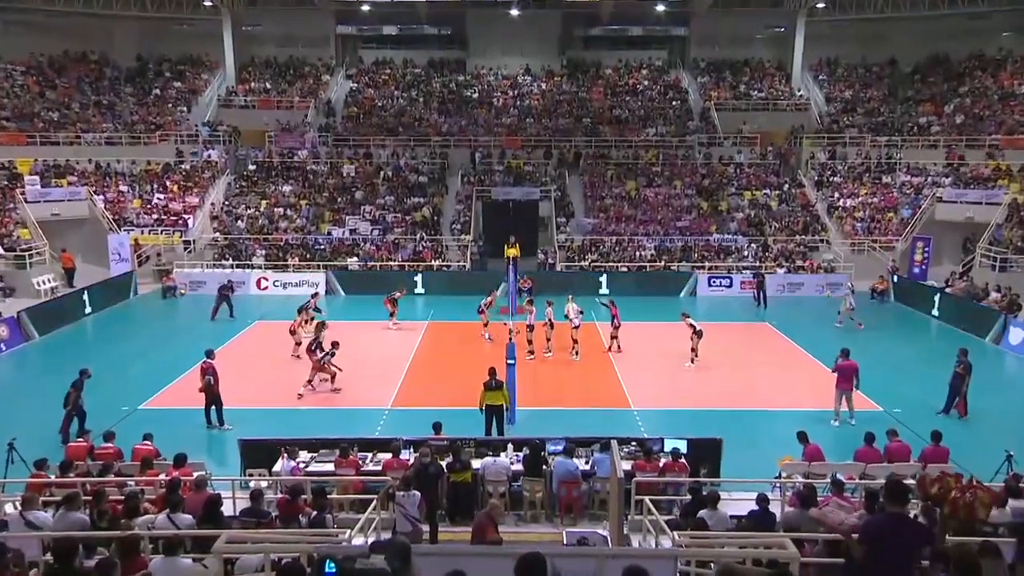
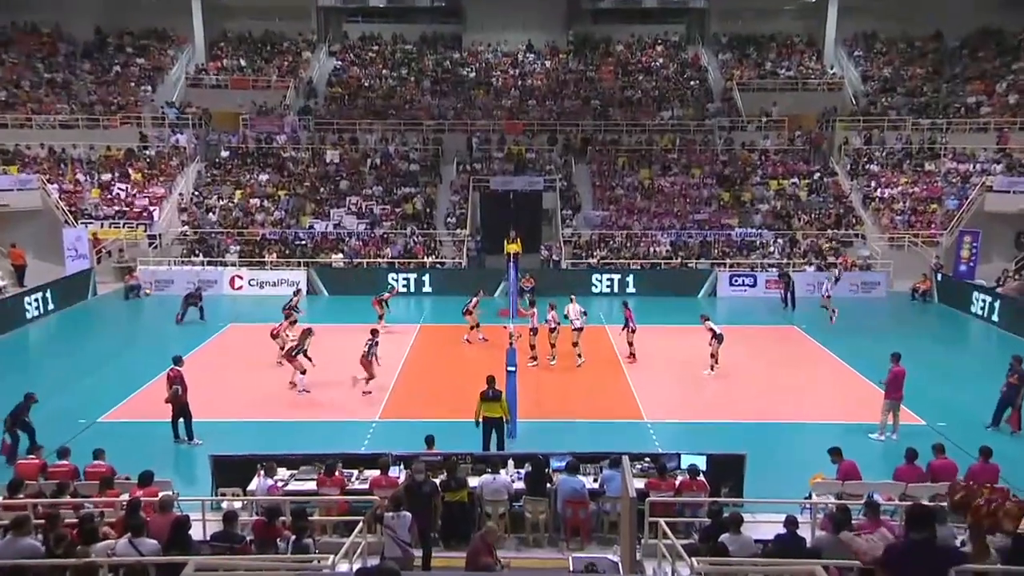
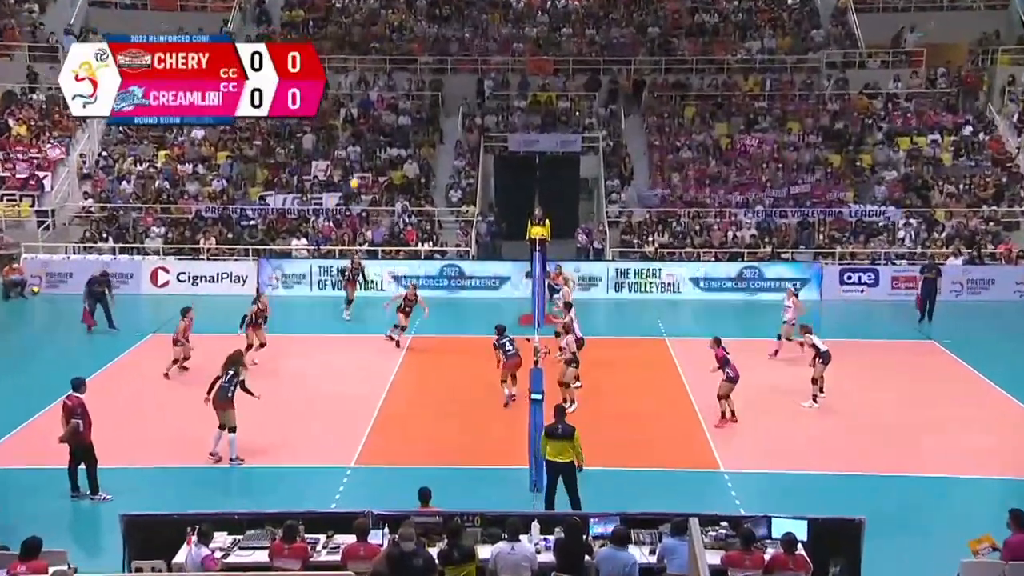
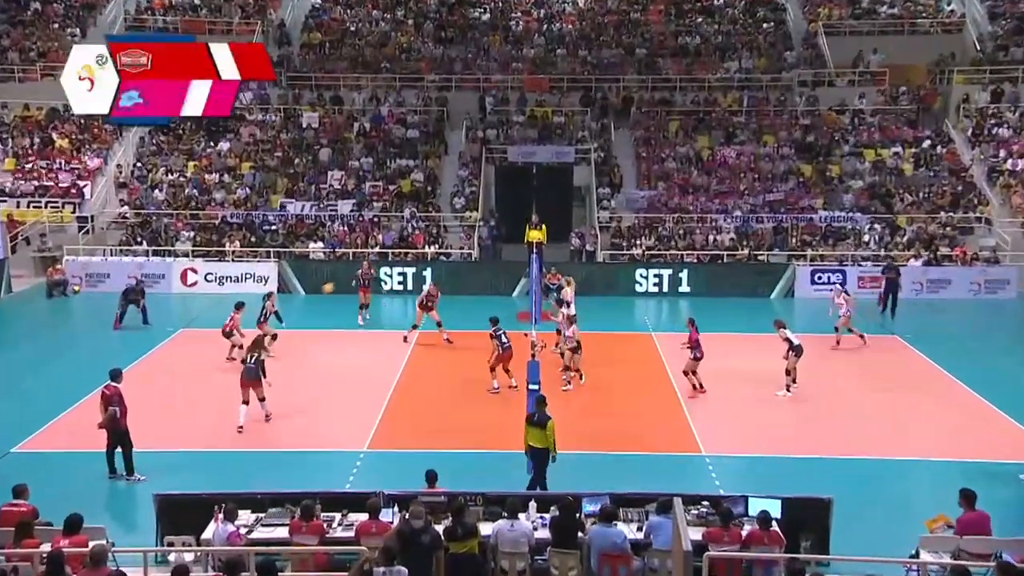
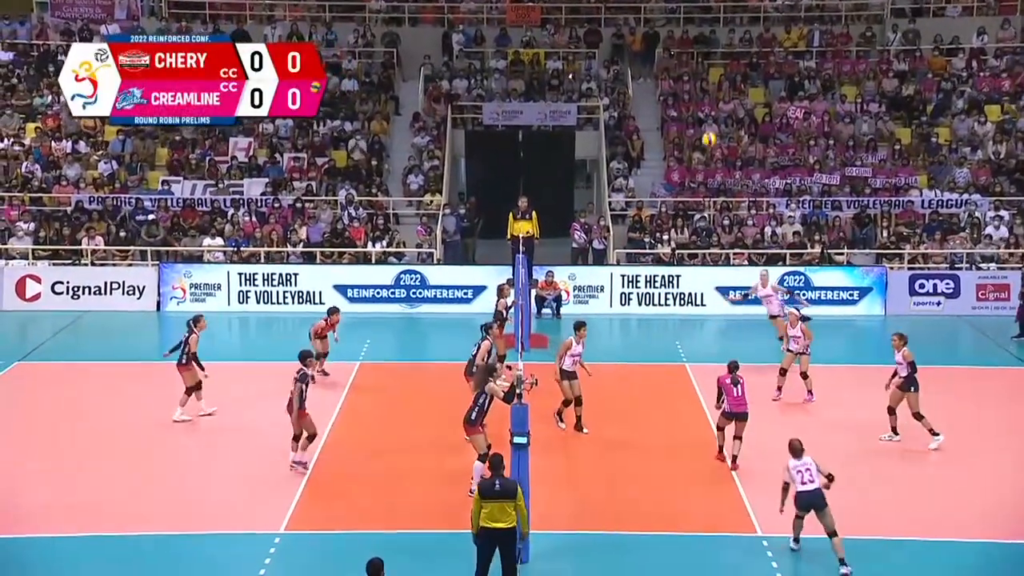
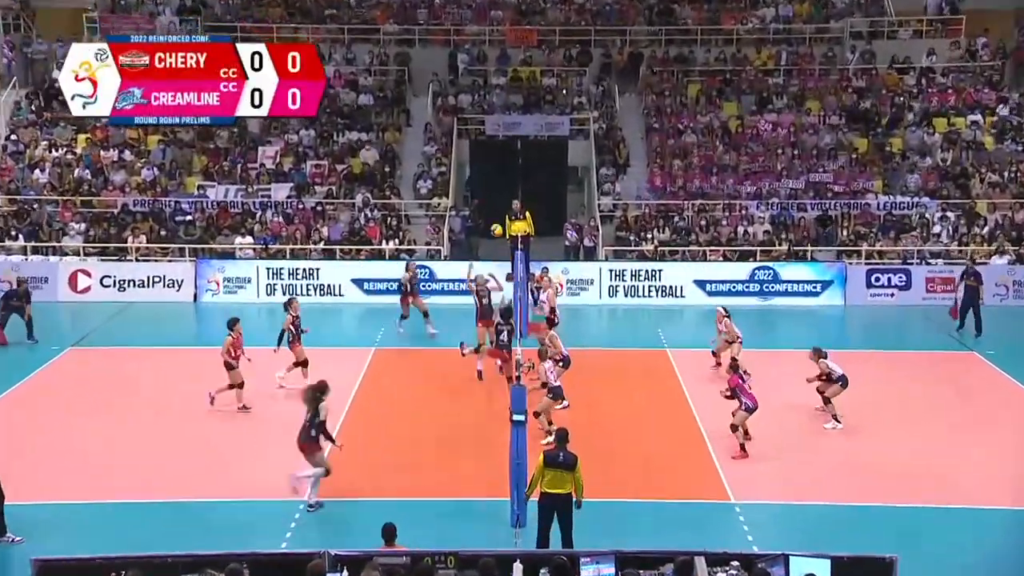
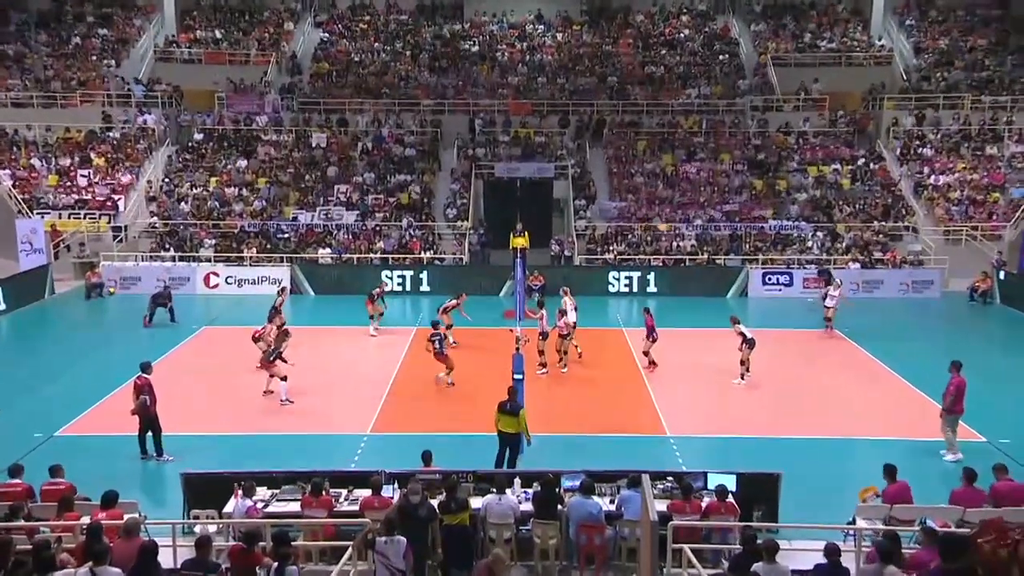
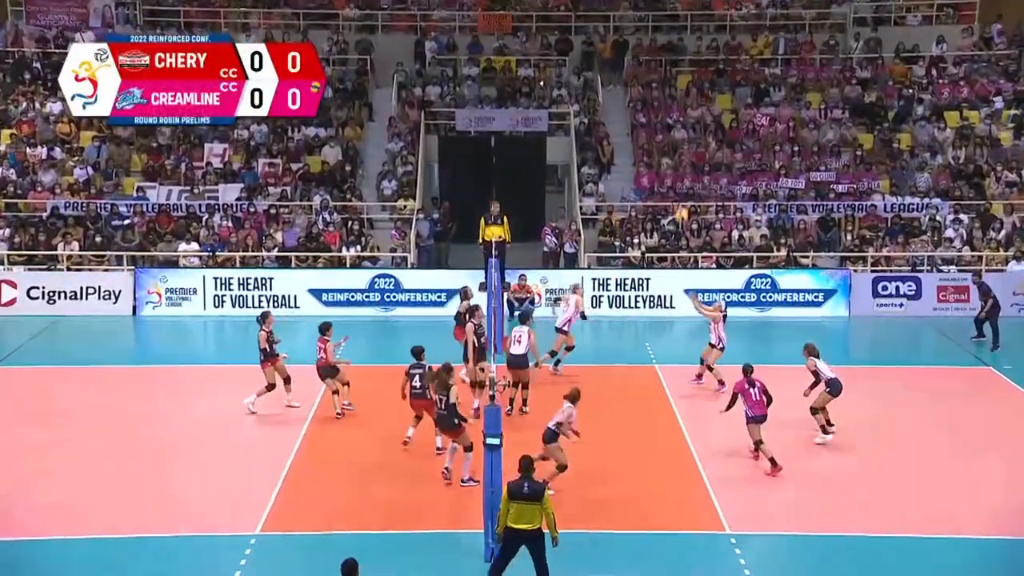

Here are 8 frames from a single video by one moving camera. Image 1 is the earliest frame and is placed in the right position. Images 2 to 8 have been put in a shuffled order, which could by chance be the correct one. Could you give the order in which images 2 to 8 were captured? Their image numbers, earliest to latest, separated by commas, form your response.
2, 7, 4, 3, 6, 8, 5
